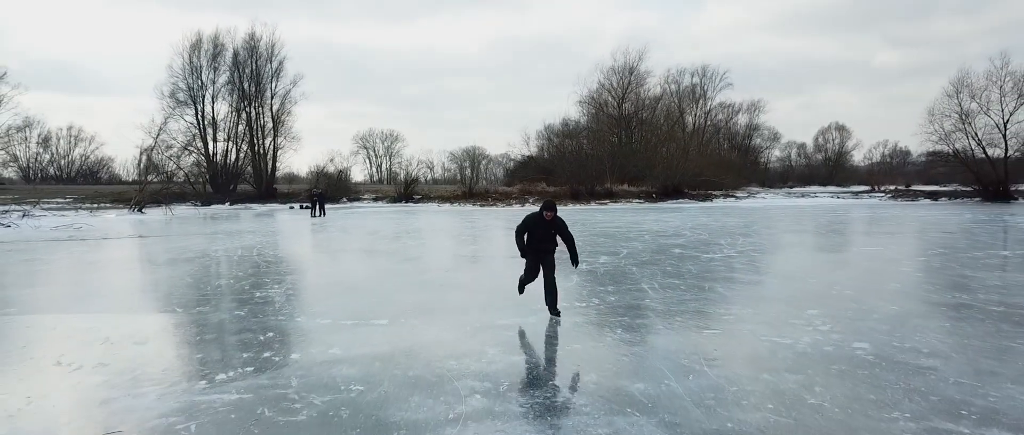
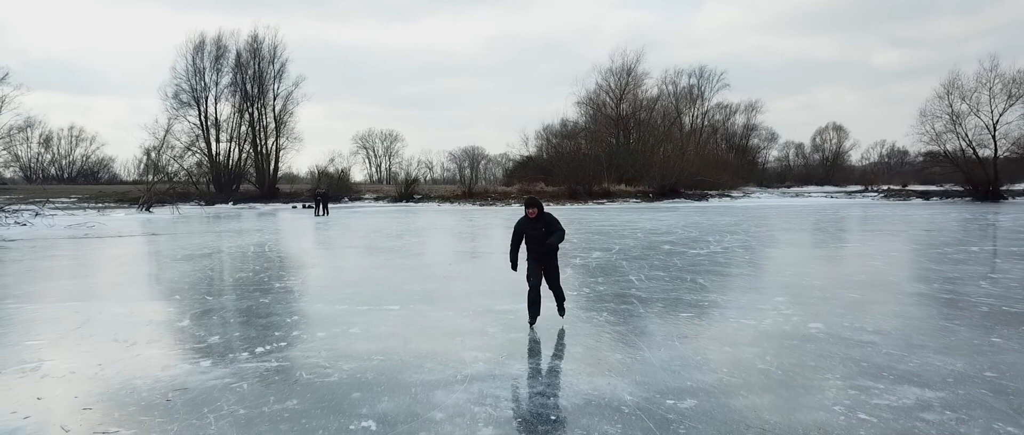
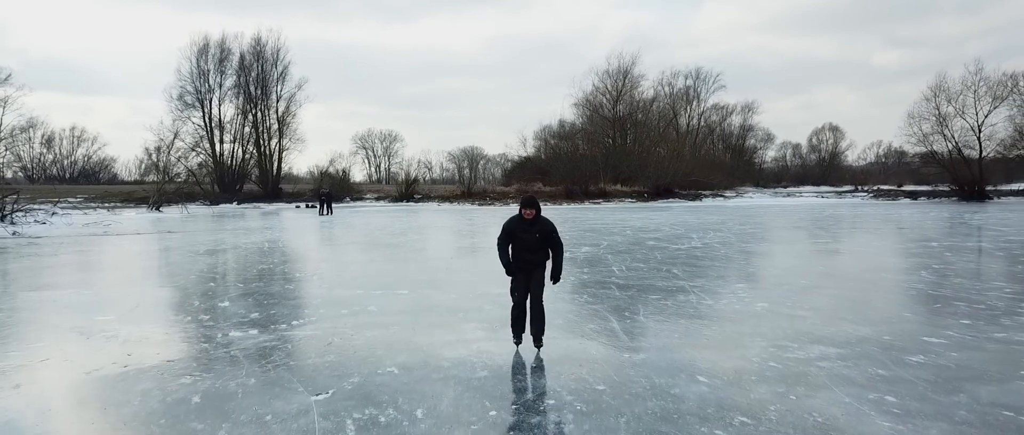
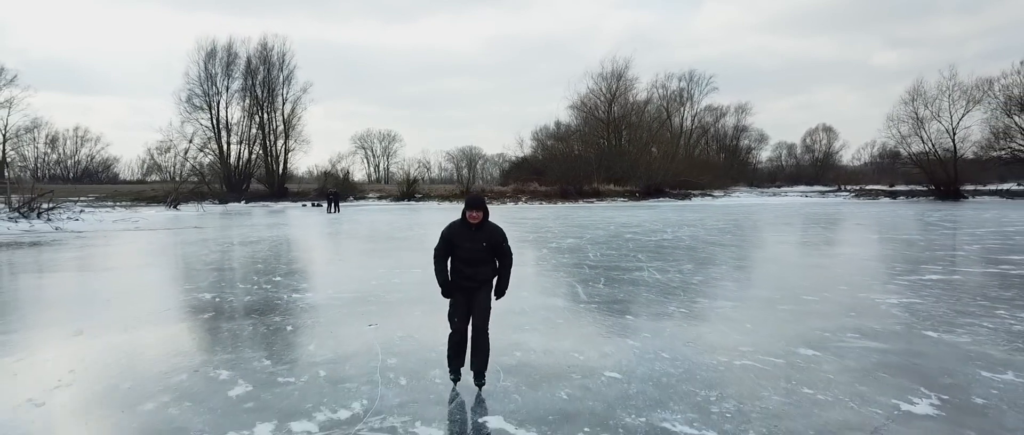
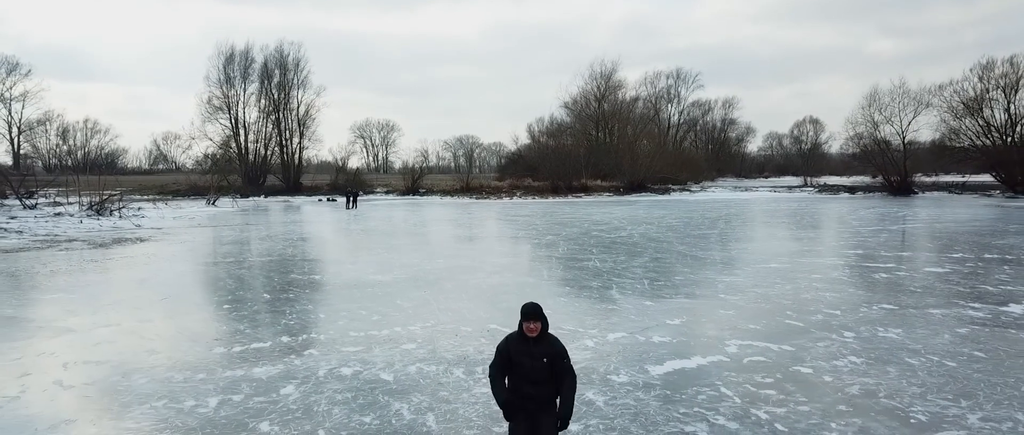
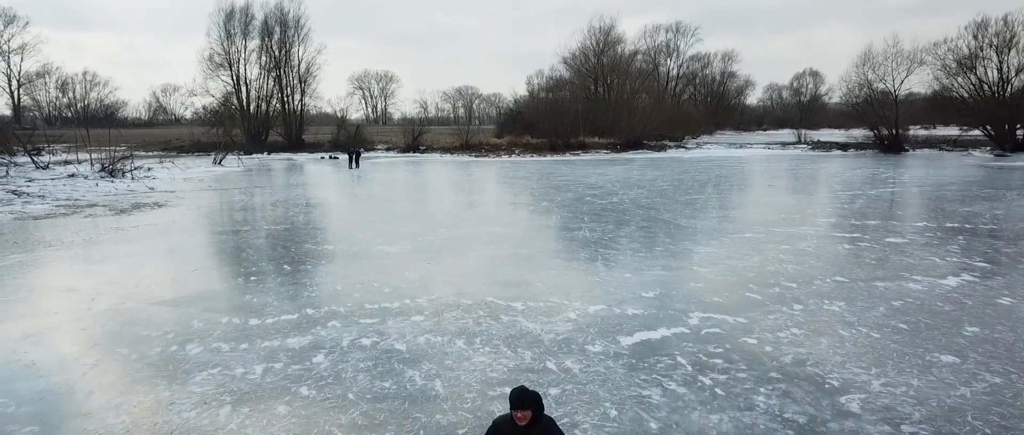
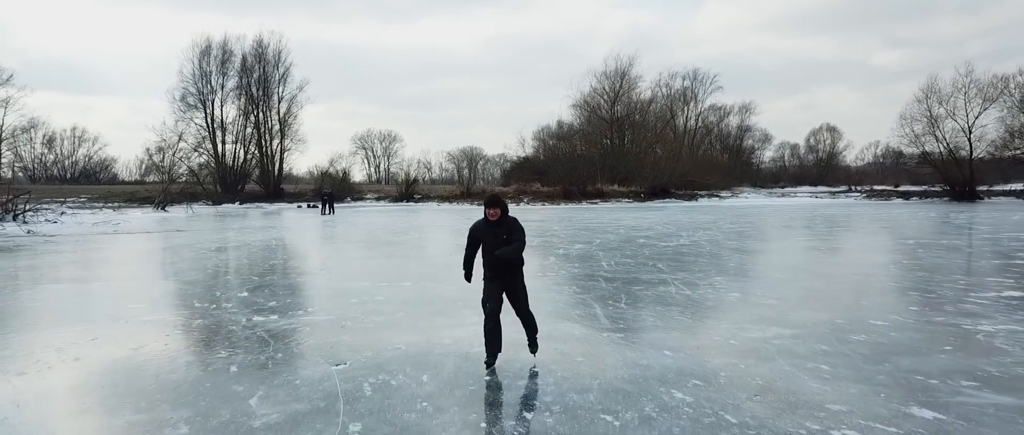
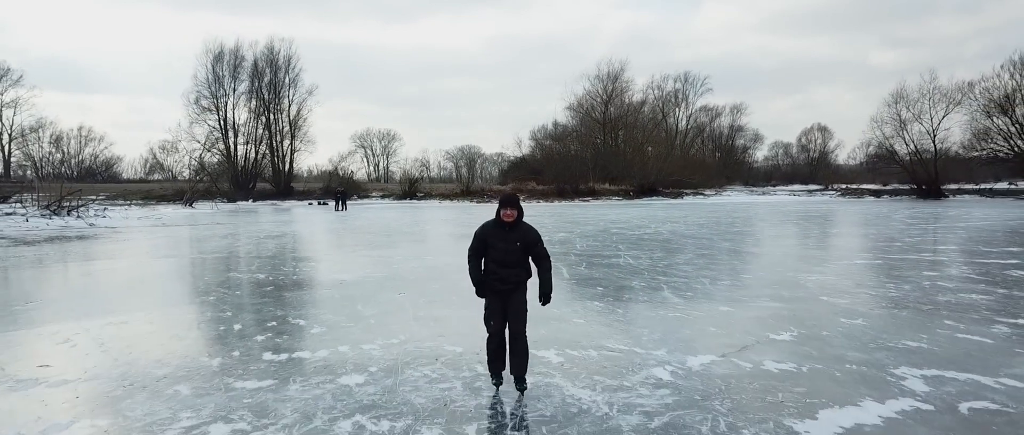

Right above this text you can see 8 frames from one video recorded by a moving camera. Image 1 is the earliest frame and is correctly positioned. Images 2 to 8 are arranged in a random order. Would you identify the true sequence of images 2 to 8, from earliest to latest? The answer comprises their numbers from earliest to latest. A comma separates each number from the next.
2, 3, 7, 4, 8, 5, 6
